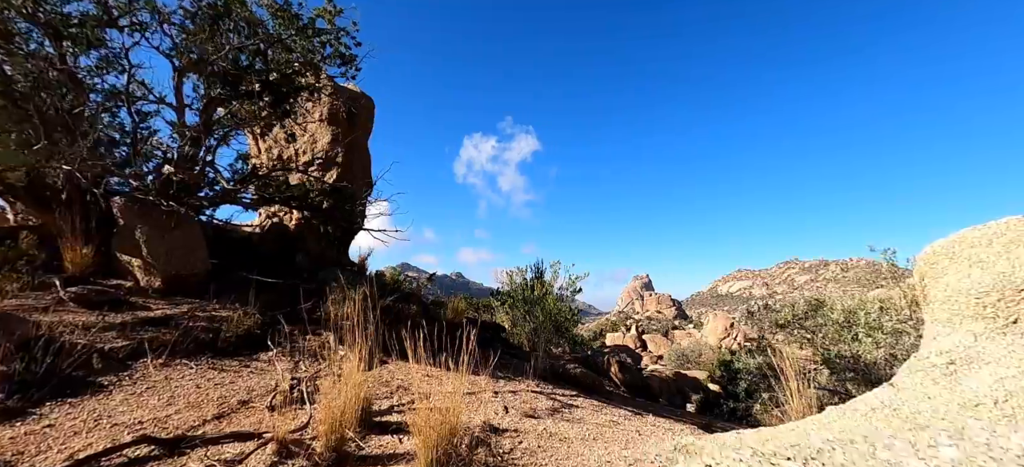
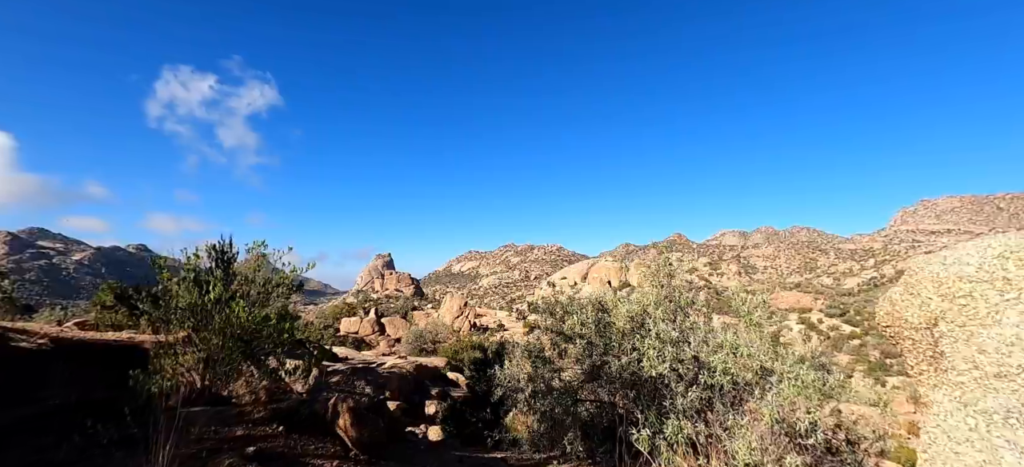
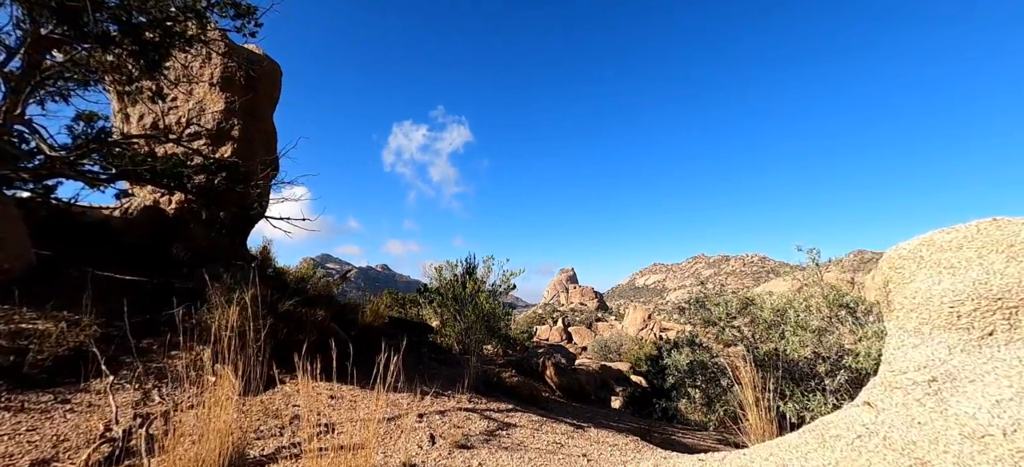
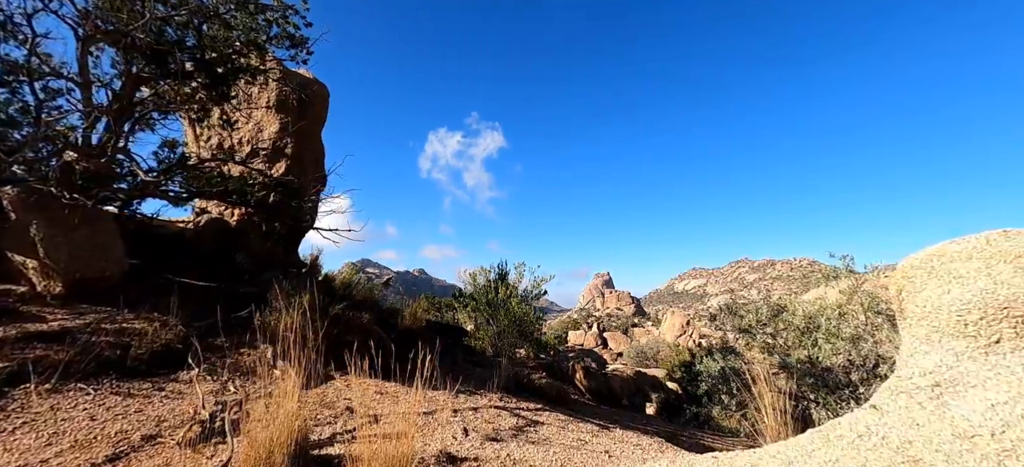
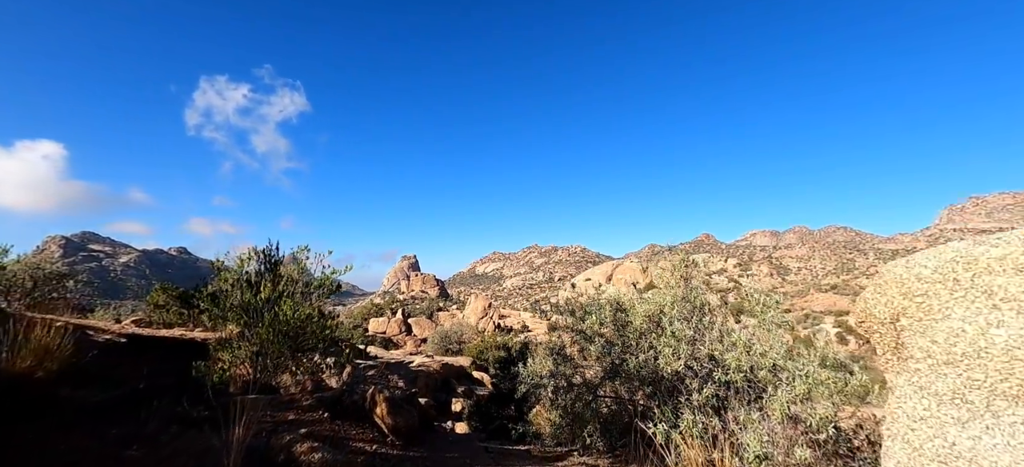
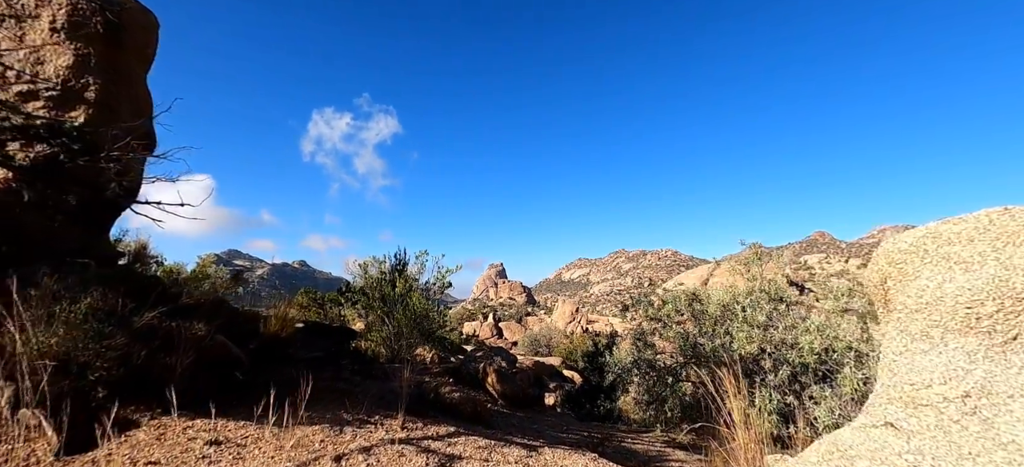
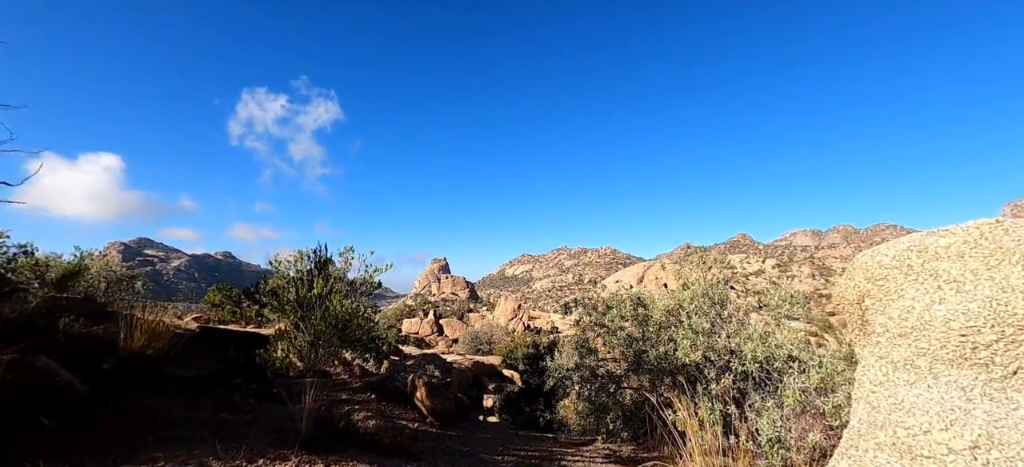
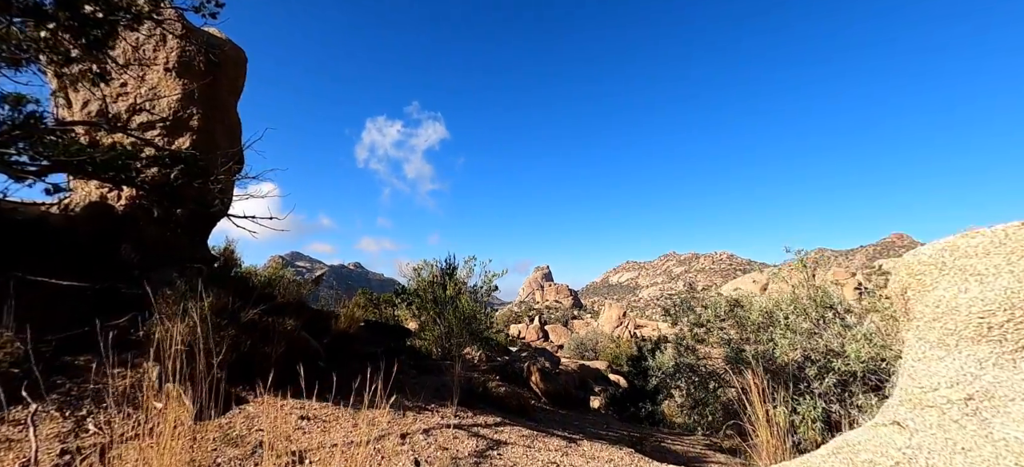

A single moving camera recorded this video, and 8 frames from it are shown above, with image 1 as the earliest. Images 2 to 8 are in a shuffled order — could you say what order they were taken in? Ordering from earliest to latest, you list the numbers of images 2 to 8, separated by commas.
4, 3, 8, 6, 7, 5, 2
